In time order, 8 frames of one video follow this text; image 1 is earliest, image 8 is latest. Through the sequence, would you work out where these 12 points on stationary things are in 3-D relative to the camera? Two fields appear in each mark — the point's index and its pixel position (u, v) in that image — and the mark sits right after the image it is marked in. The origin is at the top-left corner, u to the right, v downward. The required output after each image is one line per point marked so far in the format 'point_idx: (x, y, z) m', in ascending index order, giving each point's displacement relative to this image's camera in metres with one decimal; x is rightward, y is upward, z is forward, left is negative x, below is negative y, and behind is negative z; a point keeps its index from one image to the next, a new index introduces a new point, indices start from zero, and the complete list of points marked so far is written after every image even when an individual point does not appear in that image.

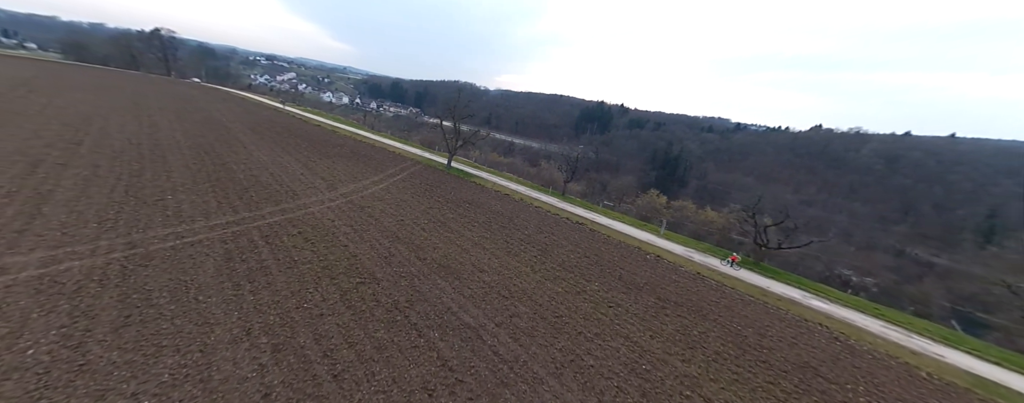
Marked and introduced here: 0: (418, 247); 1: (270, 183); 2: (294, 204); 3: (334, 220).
0: (-5.2, -2.5, +15.6) m
1: (-16.3, +1.4, +19.2) m
2: (-13.3, -0.1, +17.2) m
3: (-10.4, -0.9, +16.5) m
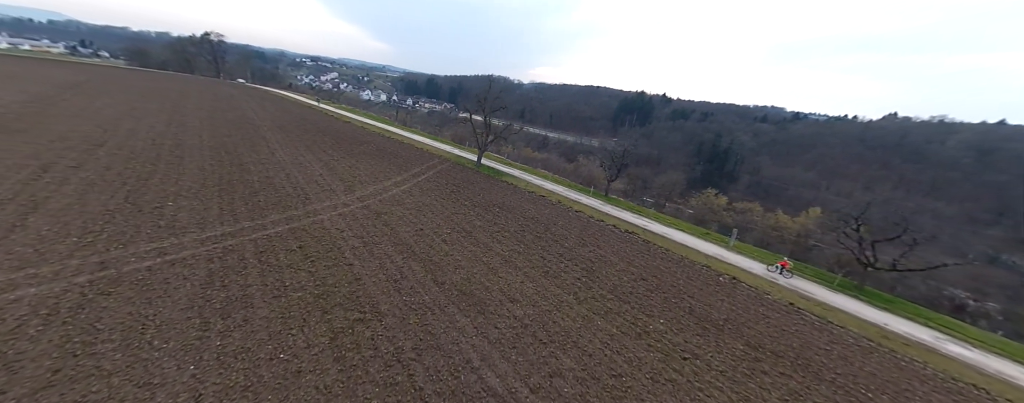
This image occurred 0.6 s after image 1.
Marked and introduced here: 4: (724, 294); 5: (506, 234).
0: (-3.5, -2.9, +12.8) m
1: (-14.1, +1.1, +17.5) m
2: (-11.3, -0.4, +15.2) m
3: (-8.6, -1.3, +14.2) m
4: (+12.1, -5.4, +16.4) m
5: (-0.3, -1.8, +17.2) m
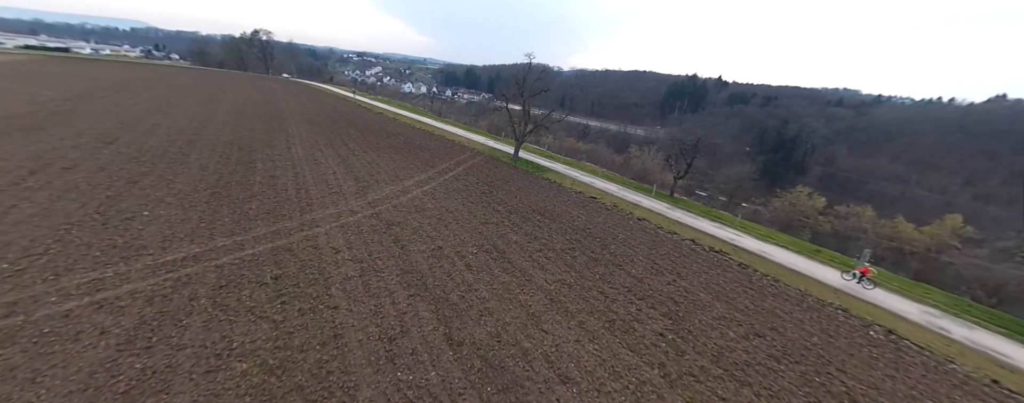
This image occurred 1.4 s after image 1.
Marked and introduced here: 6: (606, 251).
0: (-2.0, -3.5, +8.9) m
1: (-11.8, +0.8, +14.9) m
2: (-9.4, -0.8, +12.3) m
3: (-6.8, -1.7, +10.9) m
4: (+13.9, -6.0, +10.6) m
5: (+1.8, -2.3, +12.8) m
6: (+4.5, -2.3, +13.6) m
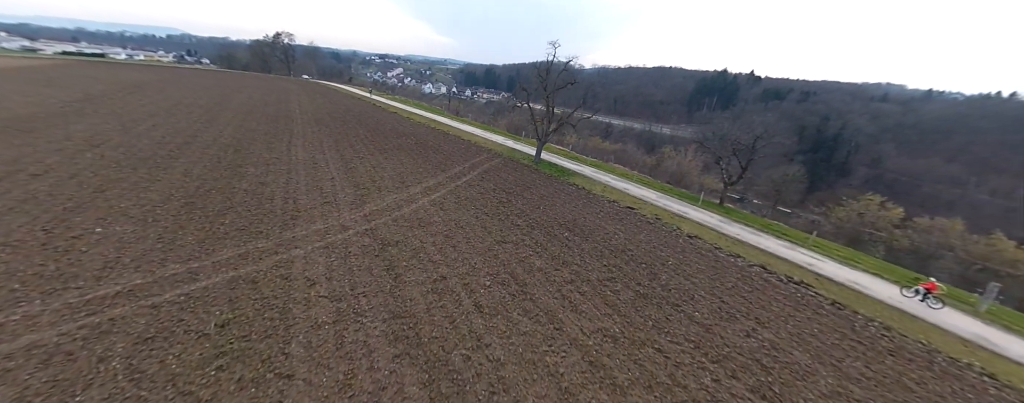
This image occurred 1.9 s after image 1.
0: (-1.4, -4.1, +6.3) m
1: (-10.8, +0.3, +12.9) m
2: (-8.6, -1.3, +10.1) m
3: (-6.1, -2.3, +8.6) m
4: (+14.5, -6.8, +6.9) m
5: (+2.6, -2.9, +10.0) m
6: (+5.3, -3.0, +10.6) m
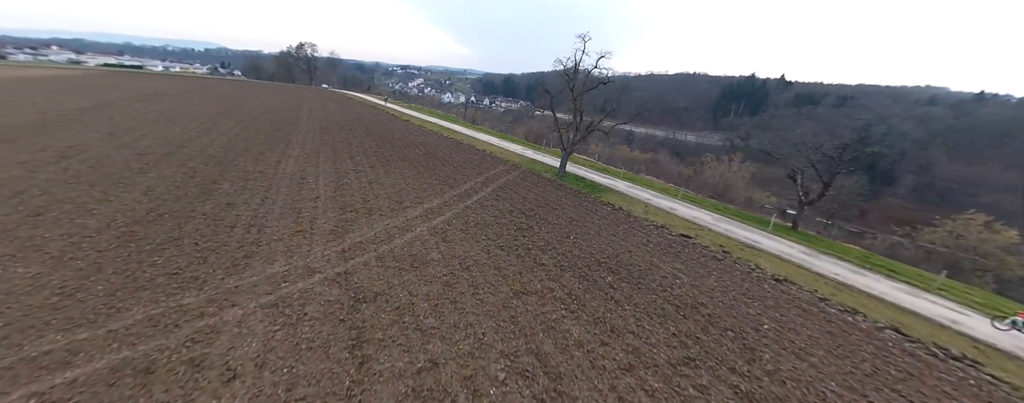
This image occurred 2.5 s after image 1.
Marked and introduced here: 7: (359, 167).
0: (-1.1, -4.9, +3.1) m
1: (-10.0, -0.6, +10.4) m
2: (-7.9, -2.3, +7.5) m
3: (-5.6, -3.2, +5.8) m
4: (+14.9, -7.7, +2.6) m
5: (+3.2, -3.9, +6.5) m
6: (+5.9, -4.0, +7.0) m
7: (-8.8, +2.0, +16.6) m
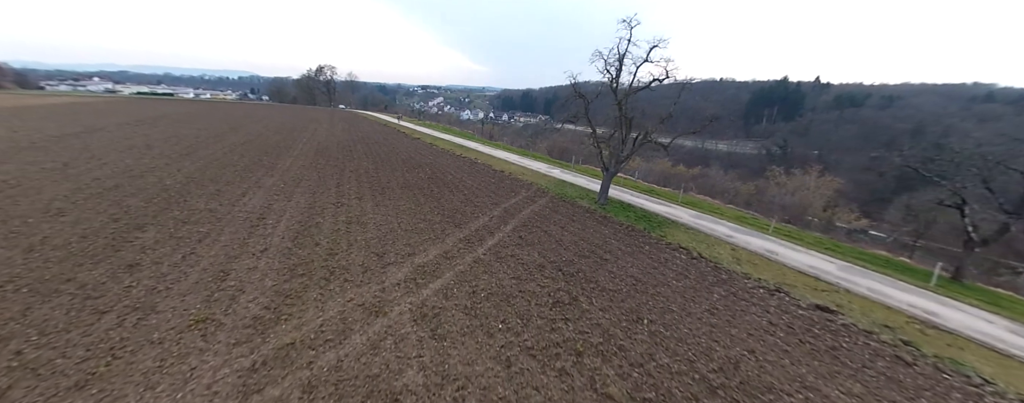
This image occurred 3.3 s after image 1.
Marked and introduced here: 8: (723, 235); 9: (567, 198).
0: (-0.7, -6.0, -1.2) m
1: (-9.2, -2.2, +6.9) m
2: (-7.3, -3.6, +3.7) m
3: (-5.1, -4.4, +1.9) m
4: (+15.2, -8.5, -2.9) m
5: (+3.7, -5.1, +2.0) m
6: (+6.5, -5.1, +2.3) m
7: (-7.7, +0.1, +13.1) m
8: (+9.0, -1.4, +12.2) m
9: (+2.8, +0.1, +14.8) m
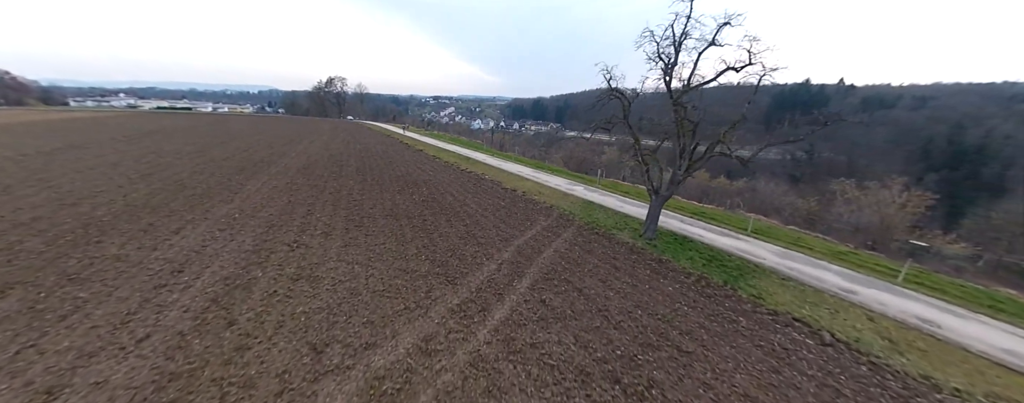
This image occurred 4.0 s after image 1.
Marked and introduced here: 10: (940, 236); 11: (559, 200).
0: (-0.7, -6.9, -4.6) m
1: (-8.9, -3.3, +3.8) m
2: (-7.1, -4.7, +0.6) m
3: (-4.9, -5.4, -1.4) m
4: (+15.1, -9.2, -7.1) m
5: (+3.8, -6.0, -1.6) m
6: (+6.6, -6.0, -1.5) m
7: (-7.1, -1.1, +10.0) m
8: (+9.5, -2.5, +8.4) m
9: (+3.5, -1.1, +11.3) m
10: (+28.2, -2.1, +19.5) m
11: (+2.3, +0.1, +14.5) m
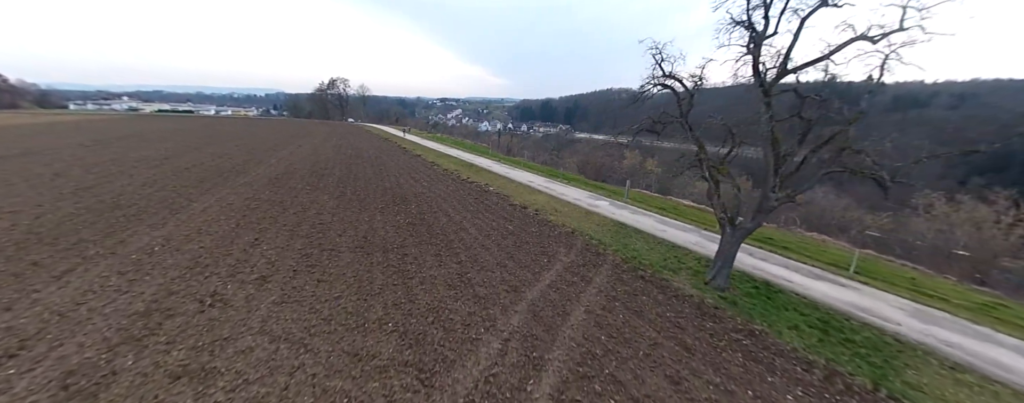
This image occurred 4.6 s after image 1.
0: (-0.8, -7.6, -7.5) m
1: (-8.7, -4.1, +1.2) m
2: (-7.0, -5.4, -2.1) m
3: (-4.9, -6.2, -4.2) m
4: (+15.0, -9.9, -10.3) m
5: (+3.9, -6.7, -4.6) m
6: (+6.7, -6.8, -4.5) m
7: (-6.8, -1.9, +7.3) m
8: (+9.7, -3.3, +5.4) m
9: (+3.8, -1.9, +8.3) m
10: (+28.7, -3.0, +16.1) m
11: (+2.7, -0.7, +11.6) m
